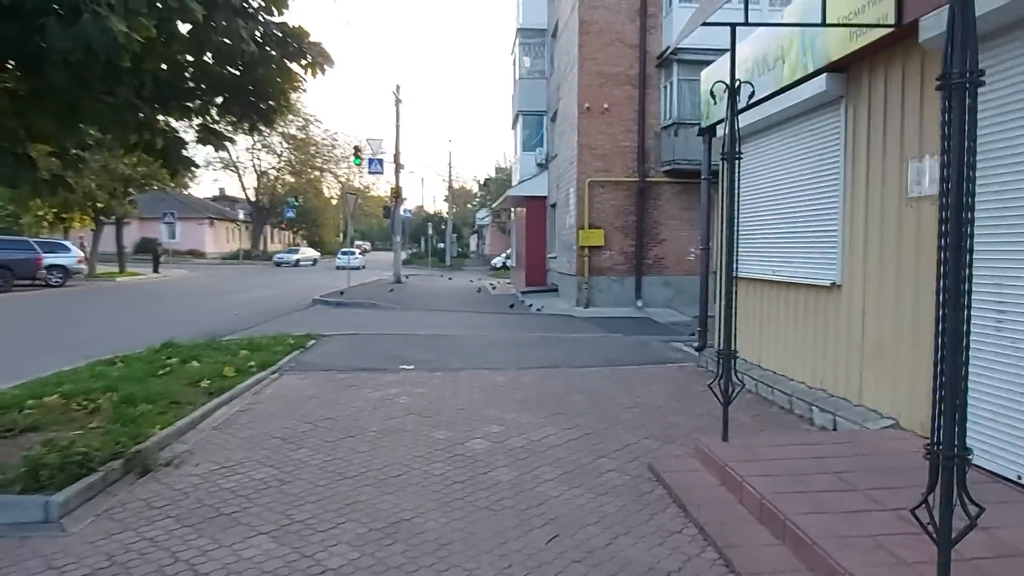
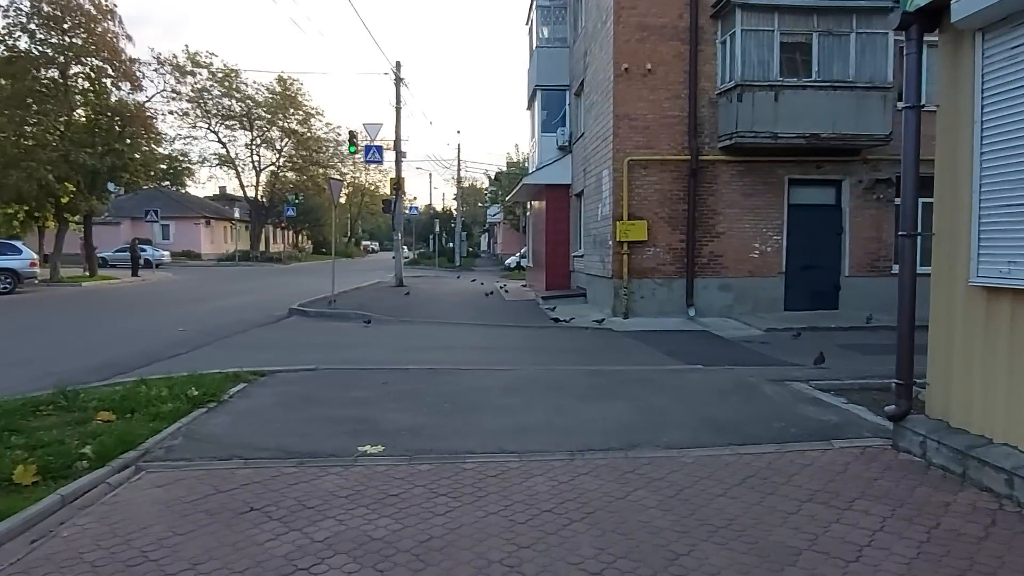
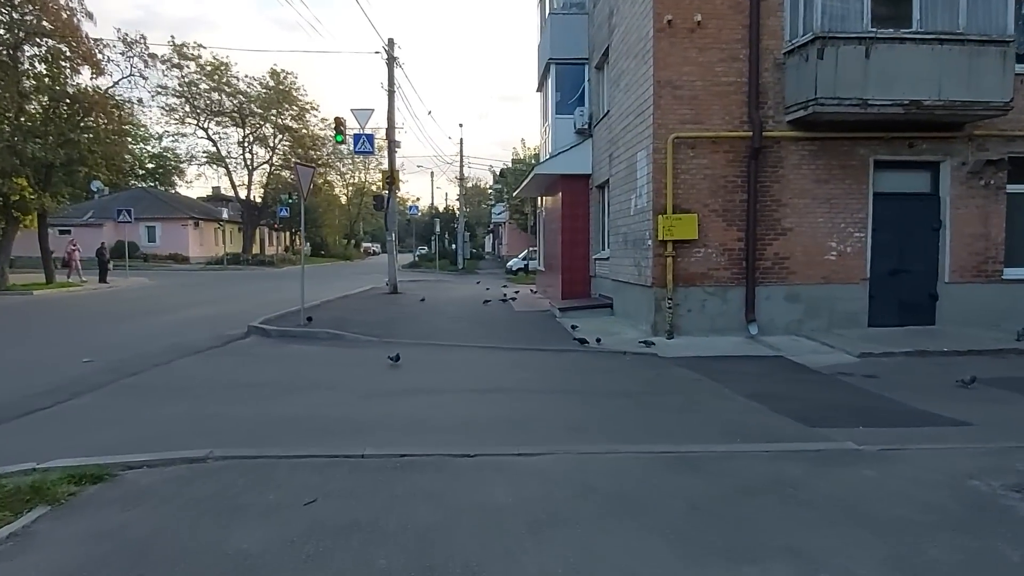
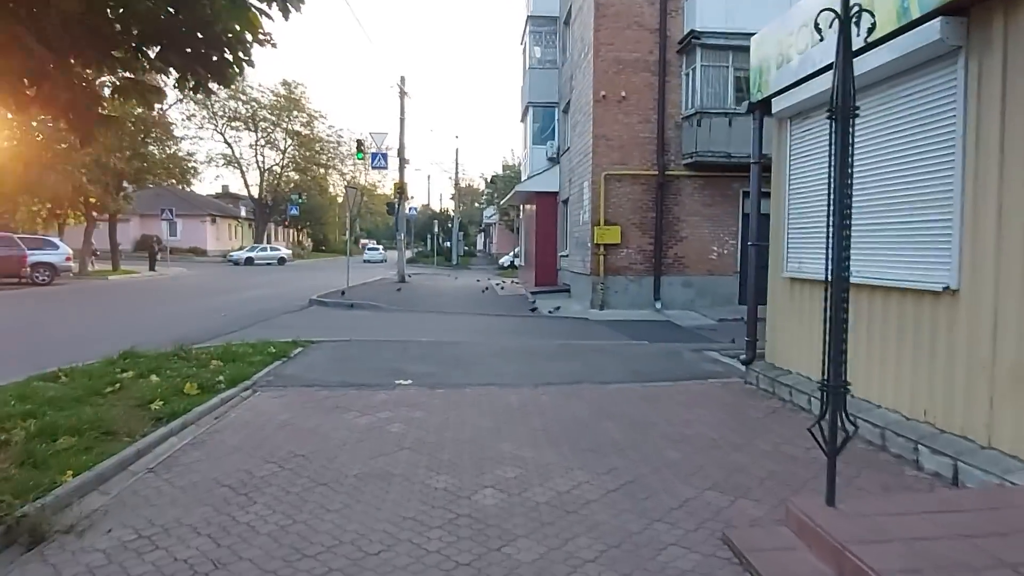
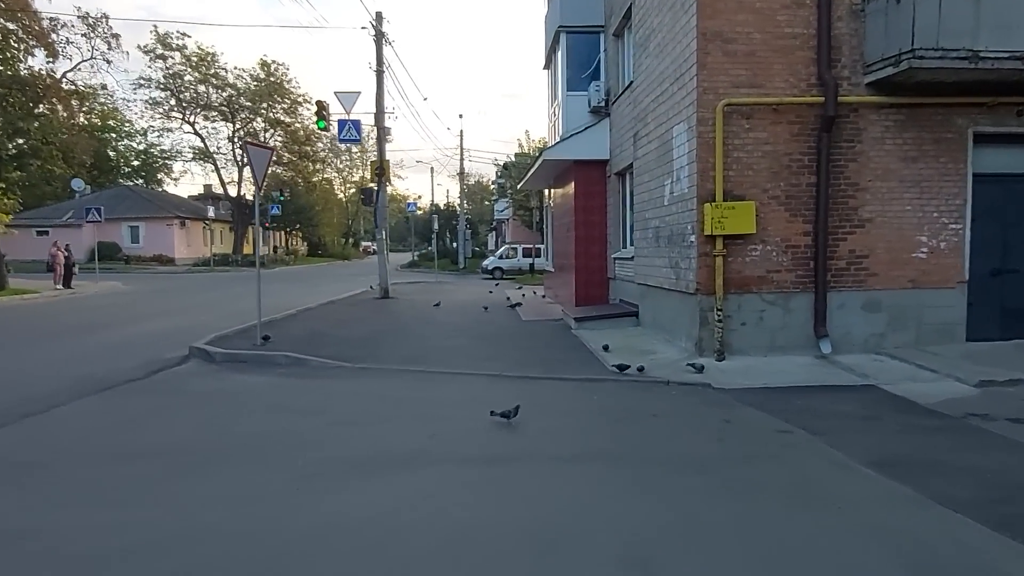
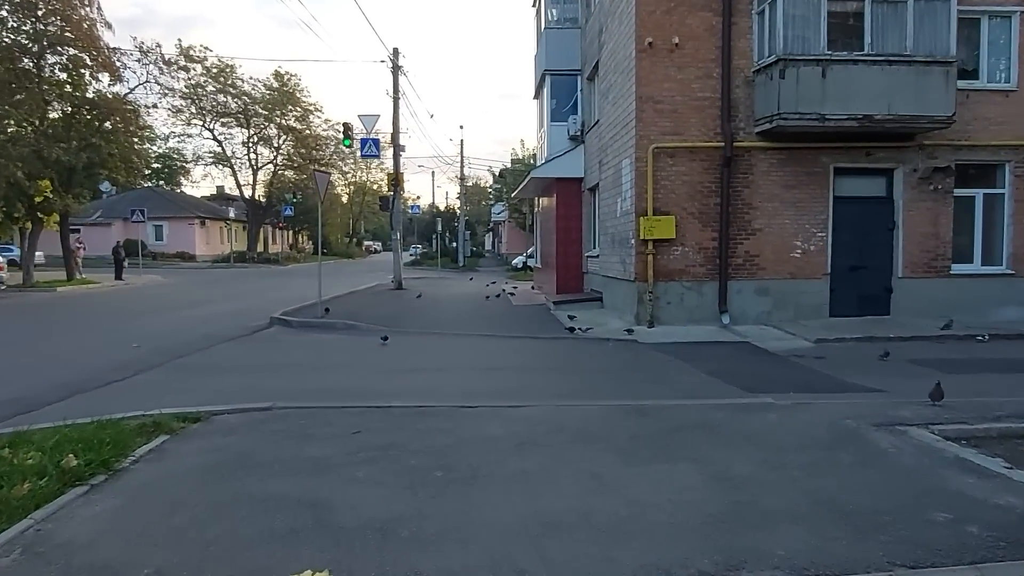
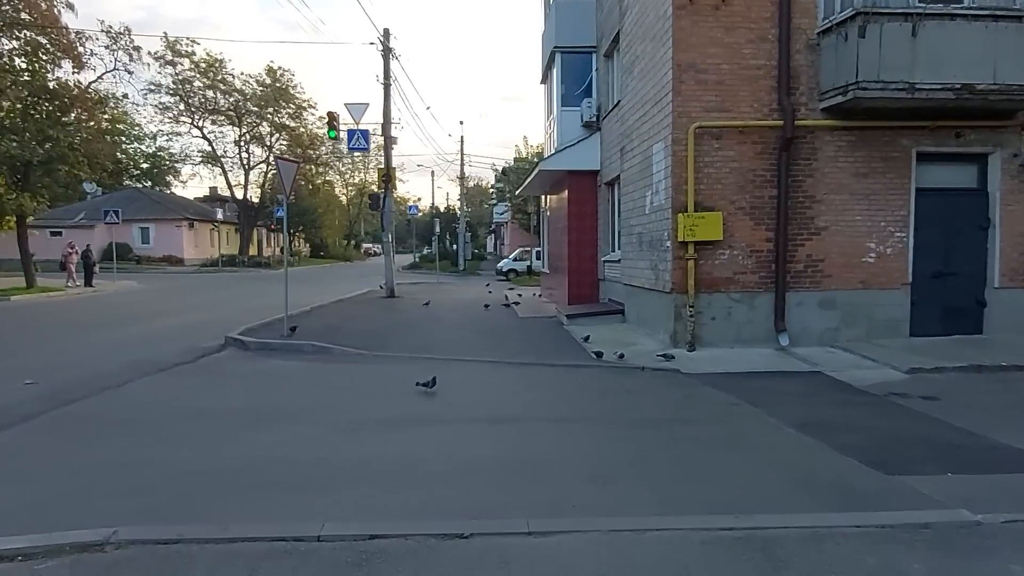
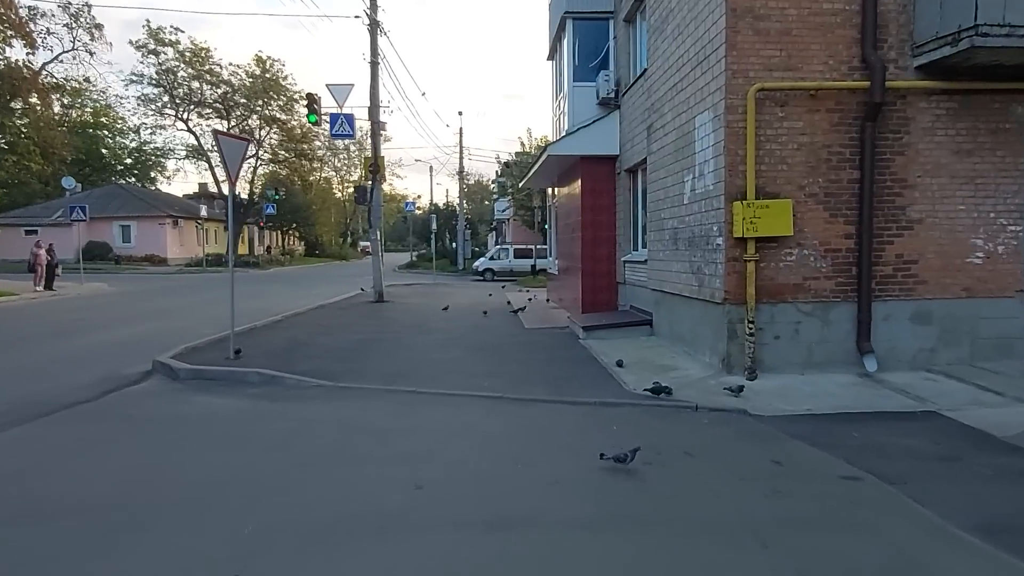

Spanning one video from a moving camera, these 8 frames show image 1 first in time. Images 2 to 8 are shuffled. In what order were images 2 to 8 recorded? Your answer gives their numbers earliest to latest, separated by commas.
4, 2, 6, 3, 7, 5, 8
